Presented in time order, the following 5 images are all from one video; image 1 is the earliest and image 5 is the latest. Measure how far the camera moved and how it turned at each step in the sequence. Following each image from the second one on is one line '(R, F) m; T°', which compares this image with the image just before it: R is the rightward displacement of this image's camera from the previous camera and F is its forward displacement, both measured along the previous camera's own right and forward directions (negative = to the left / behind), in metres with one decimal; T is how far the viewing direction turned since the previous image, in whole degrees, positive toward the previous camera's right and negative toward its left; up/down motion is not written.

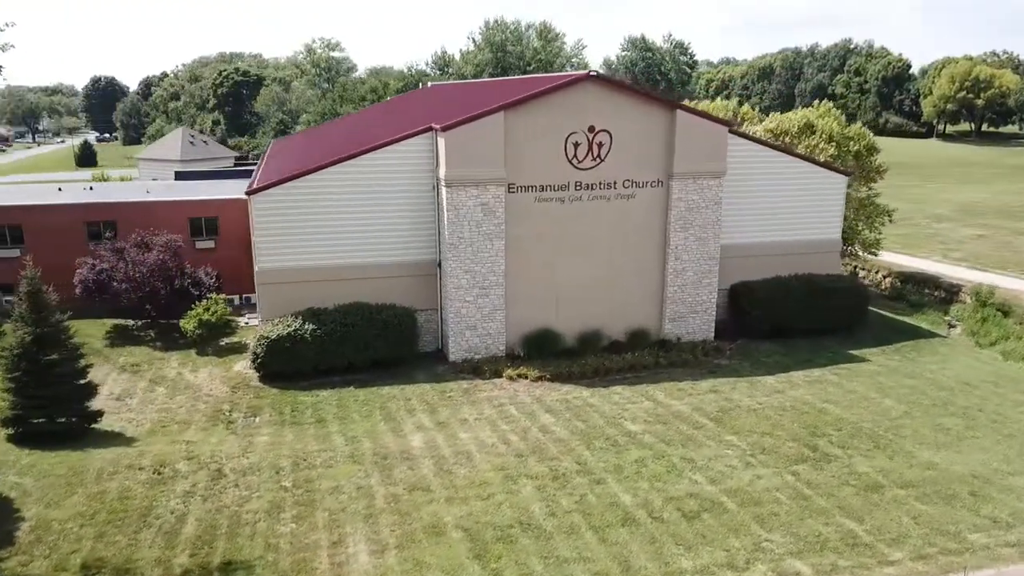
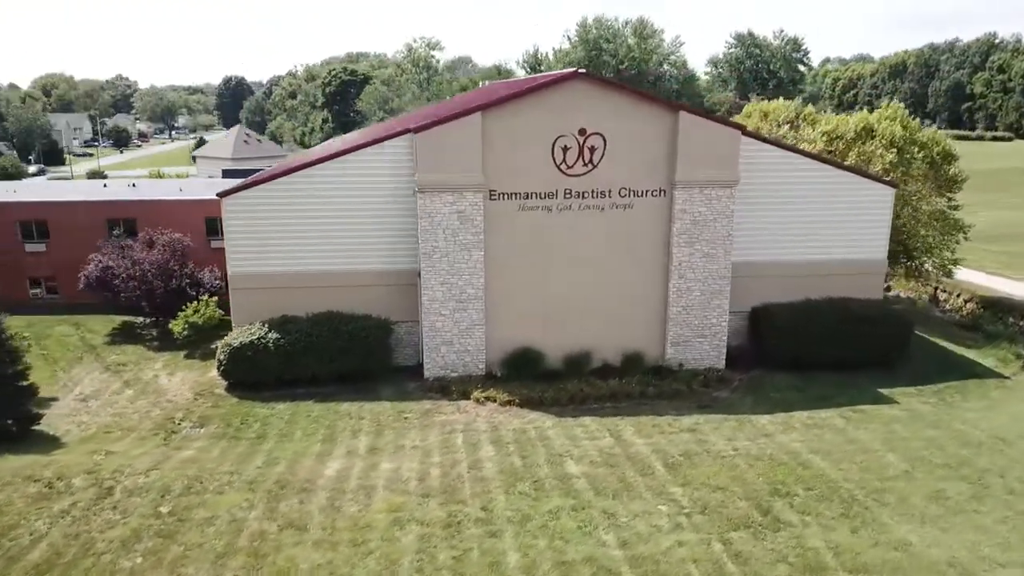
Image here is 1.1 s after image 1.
(+3.3, +1.8) m; -9°
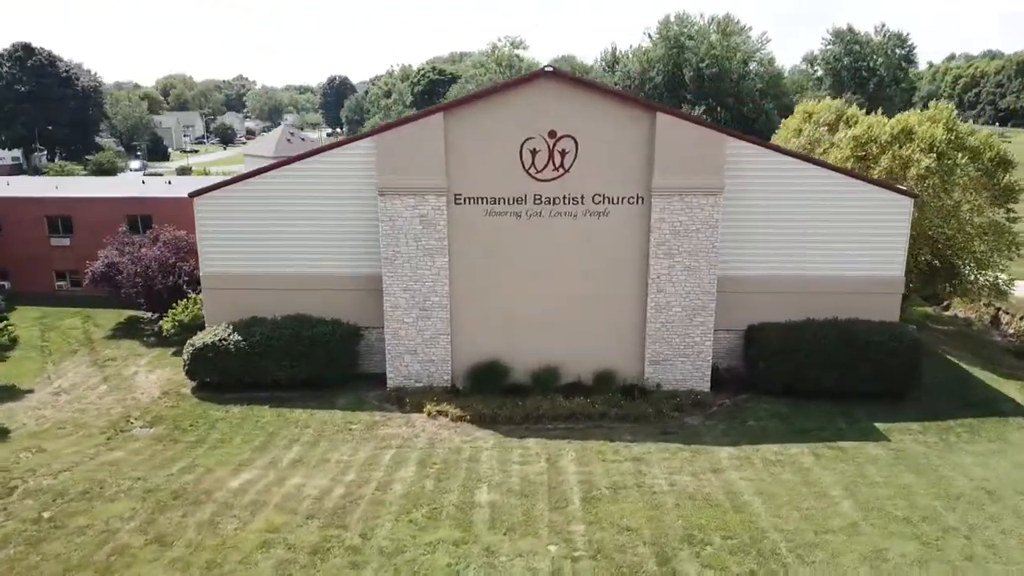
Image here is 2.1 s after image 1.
(+3.1, +1.1) m; -7°
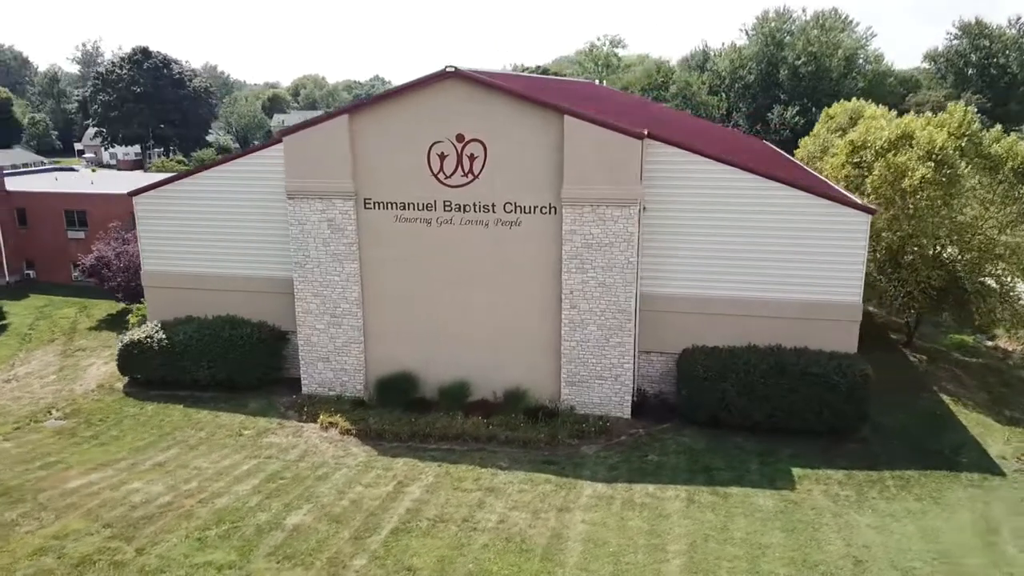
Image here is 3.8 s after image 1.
(+4.7, +1.3) m; -9°
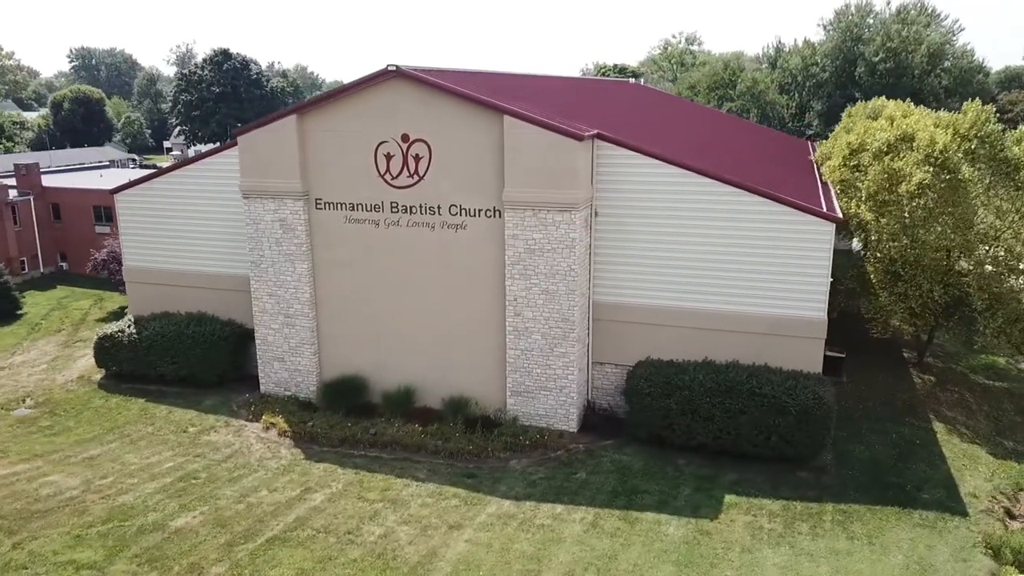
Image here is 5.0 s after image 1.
(+3.0, +0.7) m; -7°
